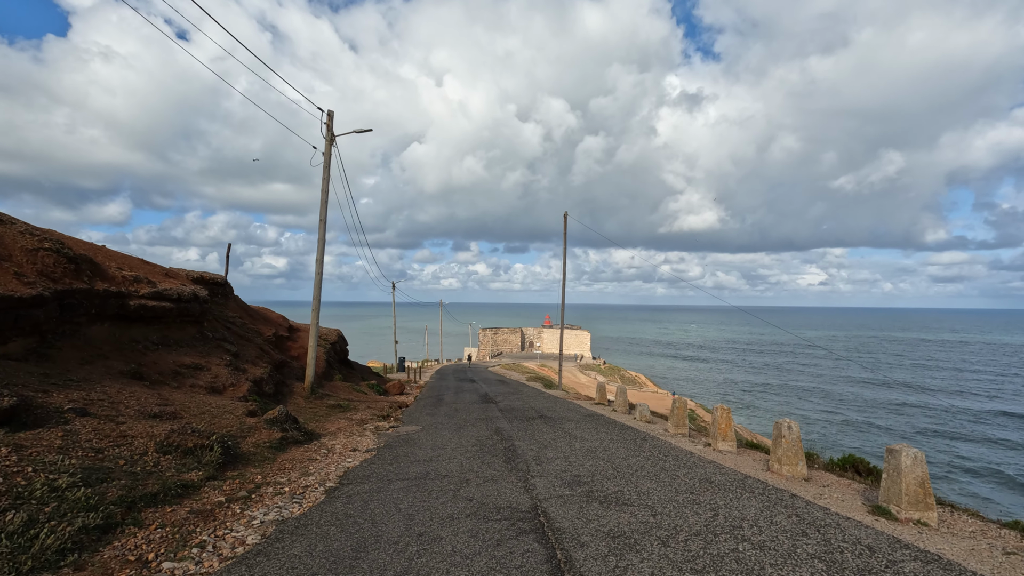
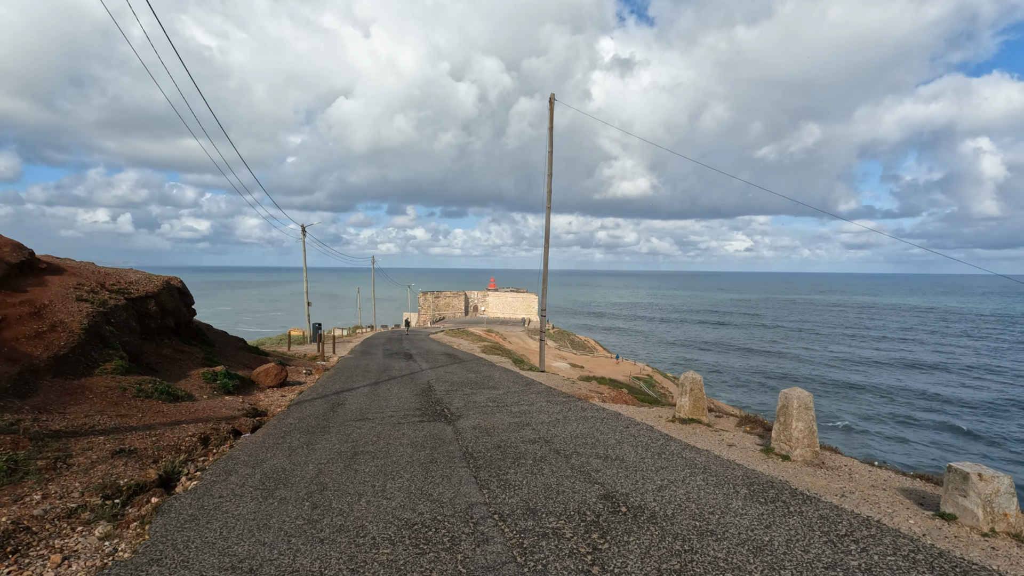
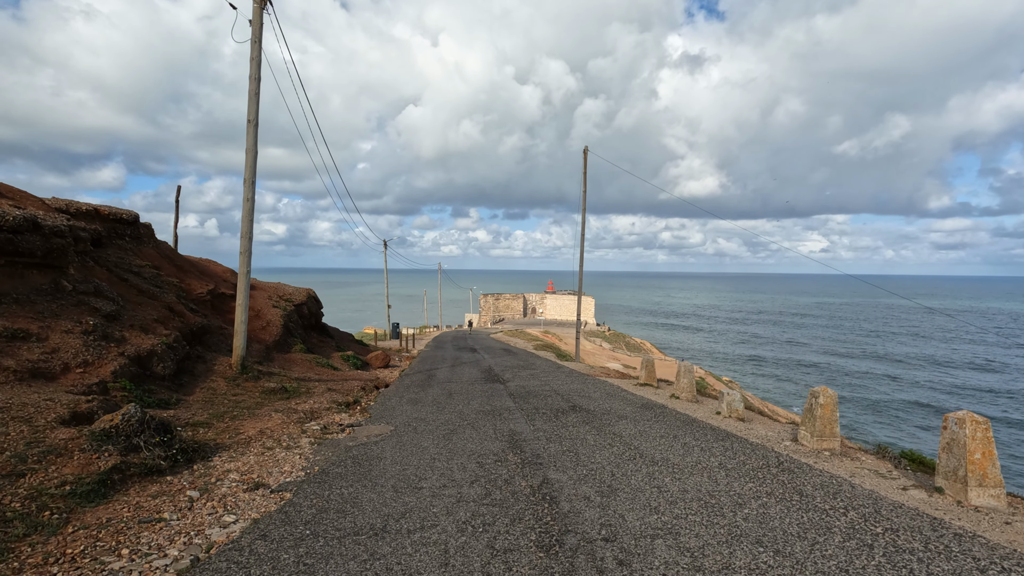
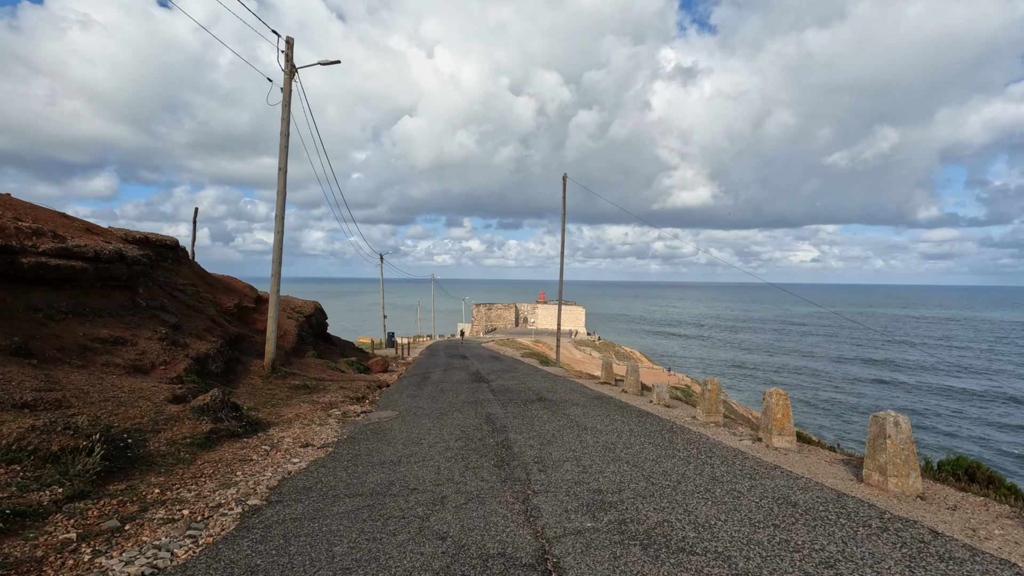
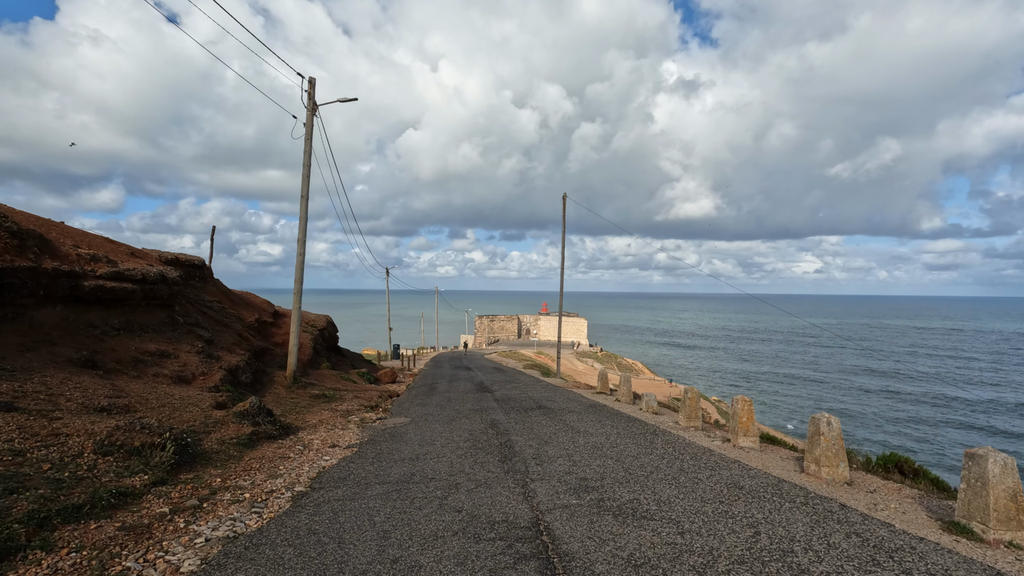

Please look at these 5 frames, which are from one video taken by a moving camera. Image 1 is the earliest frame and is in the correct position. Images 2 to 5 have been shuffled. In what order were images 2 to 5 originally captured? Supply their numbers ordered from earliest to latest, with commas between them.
5, 4, 3, 2
